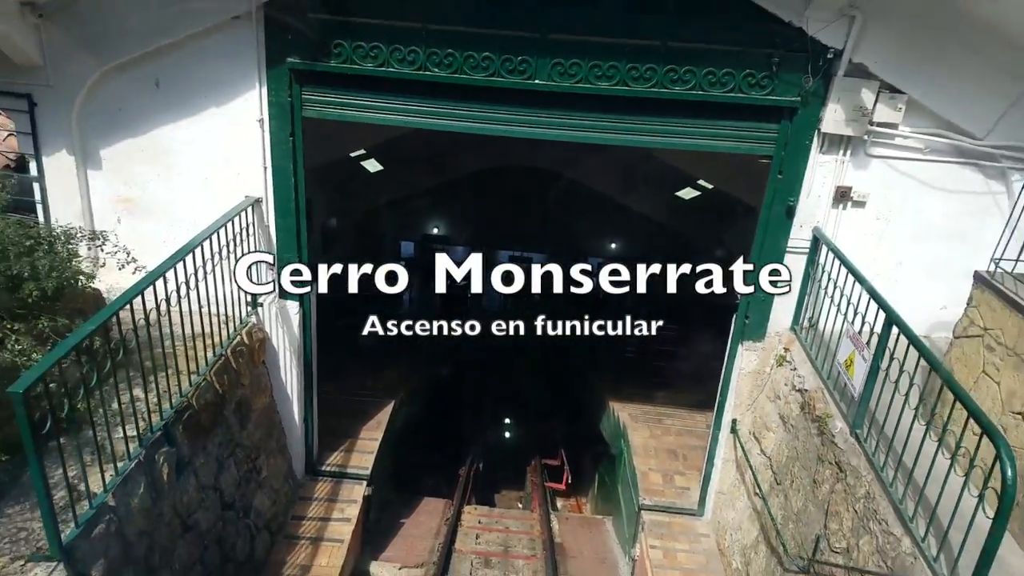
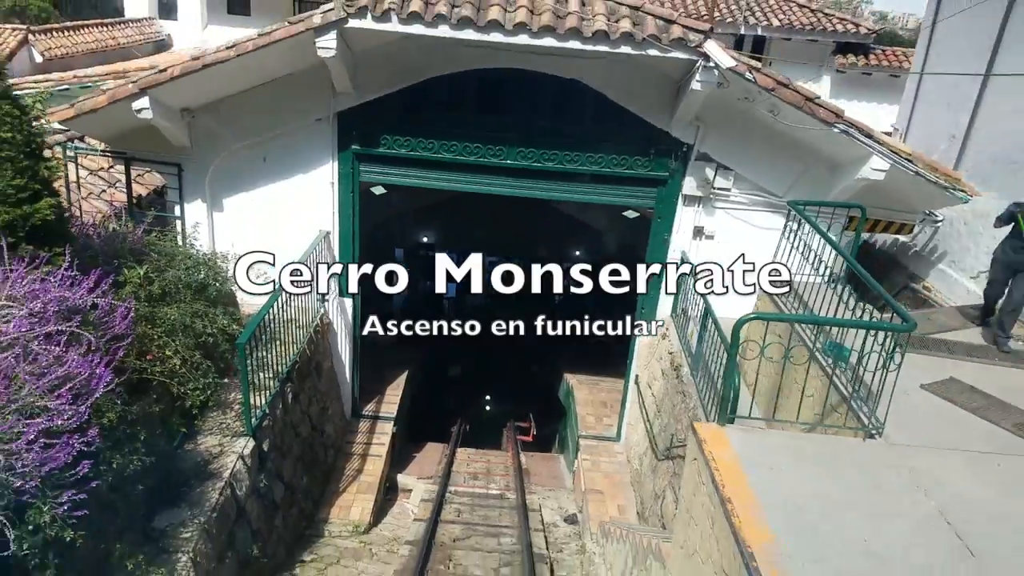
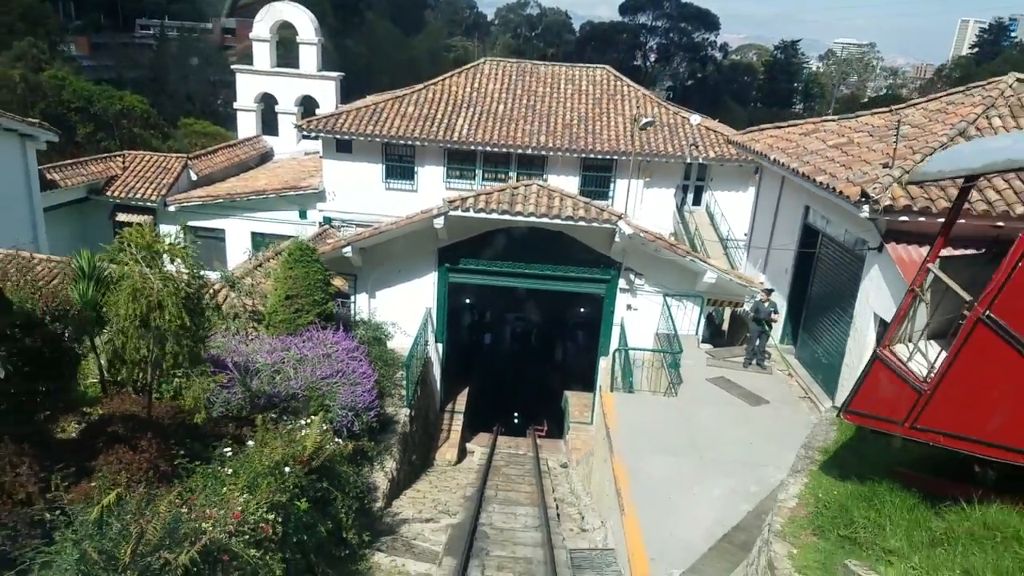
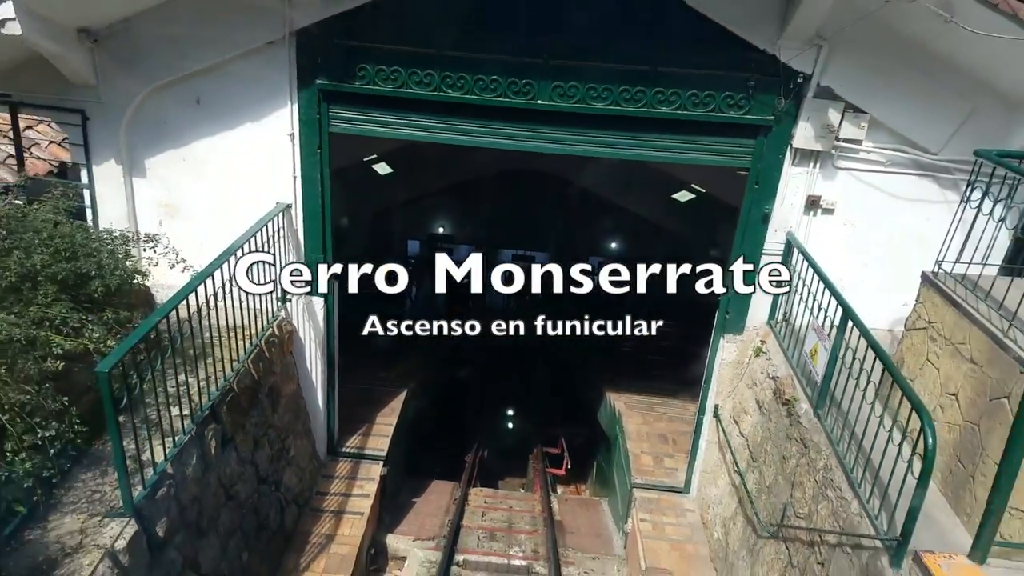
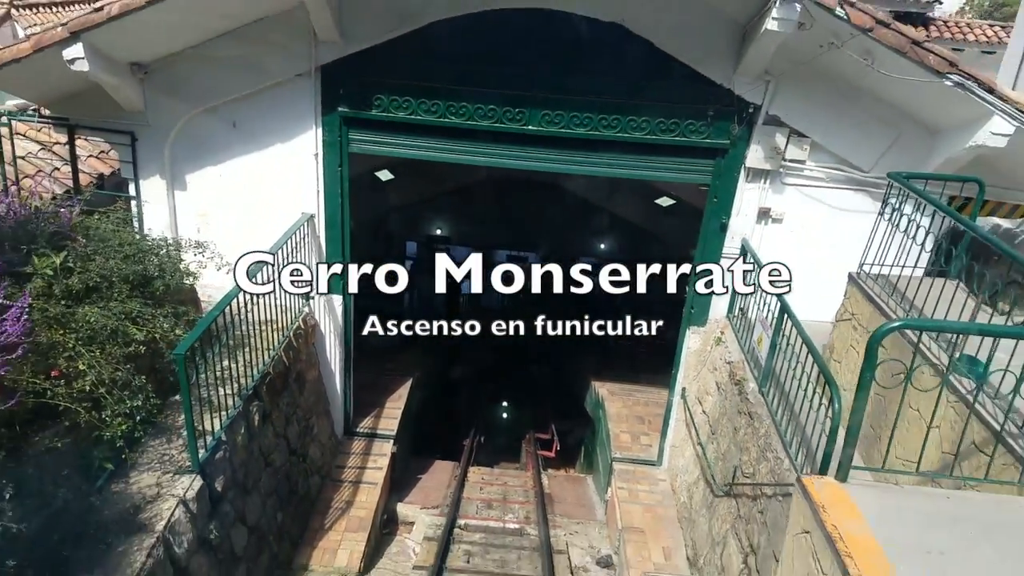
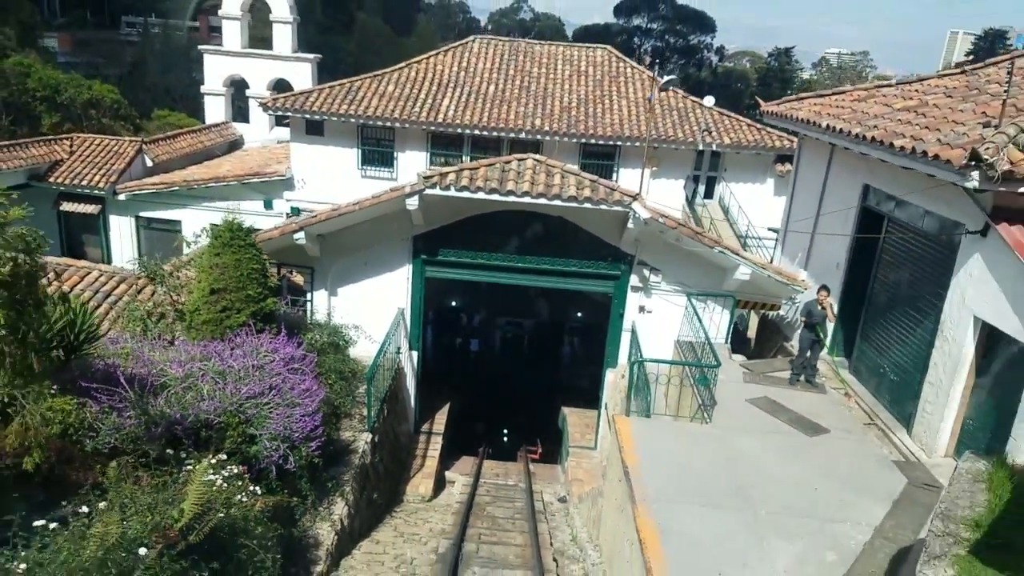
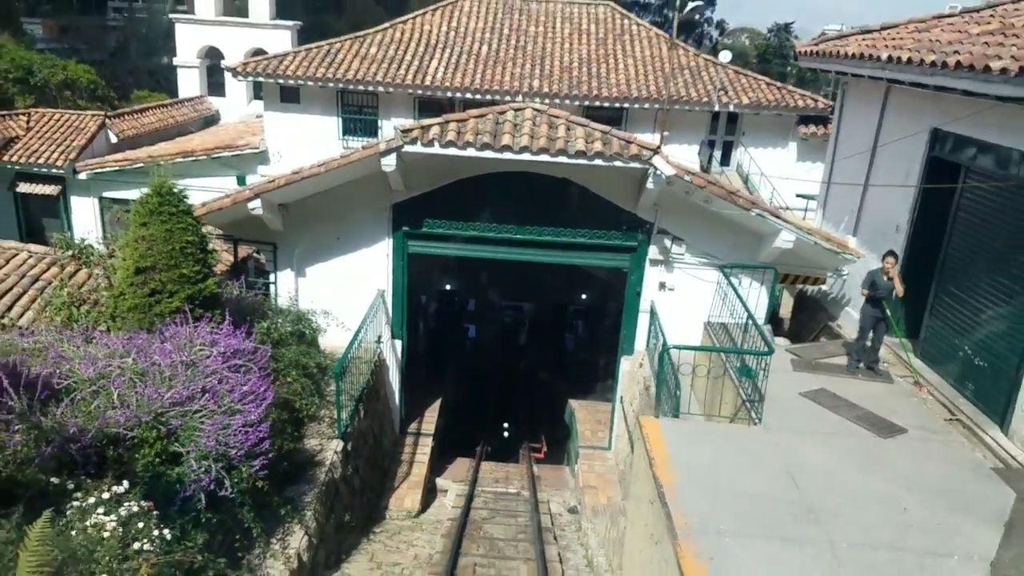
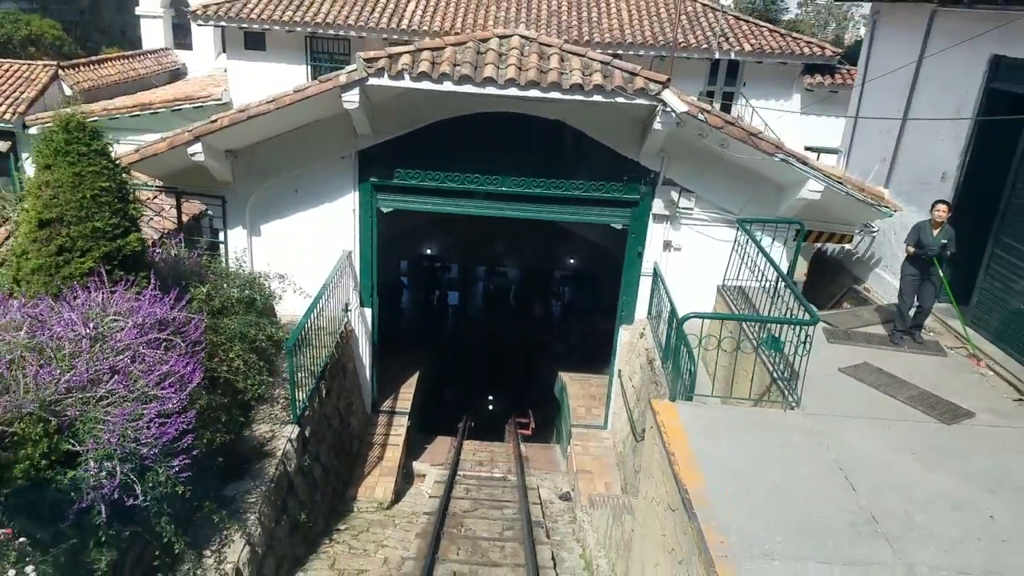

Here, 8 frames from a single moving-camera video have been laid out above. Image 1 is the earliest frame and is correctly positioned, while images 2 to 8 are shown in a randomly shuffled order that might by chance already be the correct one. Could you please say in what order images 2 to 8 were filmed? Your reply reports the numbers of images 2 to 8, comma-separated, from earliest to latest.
4, 5, 2, 8, 7, 6, 3
